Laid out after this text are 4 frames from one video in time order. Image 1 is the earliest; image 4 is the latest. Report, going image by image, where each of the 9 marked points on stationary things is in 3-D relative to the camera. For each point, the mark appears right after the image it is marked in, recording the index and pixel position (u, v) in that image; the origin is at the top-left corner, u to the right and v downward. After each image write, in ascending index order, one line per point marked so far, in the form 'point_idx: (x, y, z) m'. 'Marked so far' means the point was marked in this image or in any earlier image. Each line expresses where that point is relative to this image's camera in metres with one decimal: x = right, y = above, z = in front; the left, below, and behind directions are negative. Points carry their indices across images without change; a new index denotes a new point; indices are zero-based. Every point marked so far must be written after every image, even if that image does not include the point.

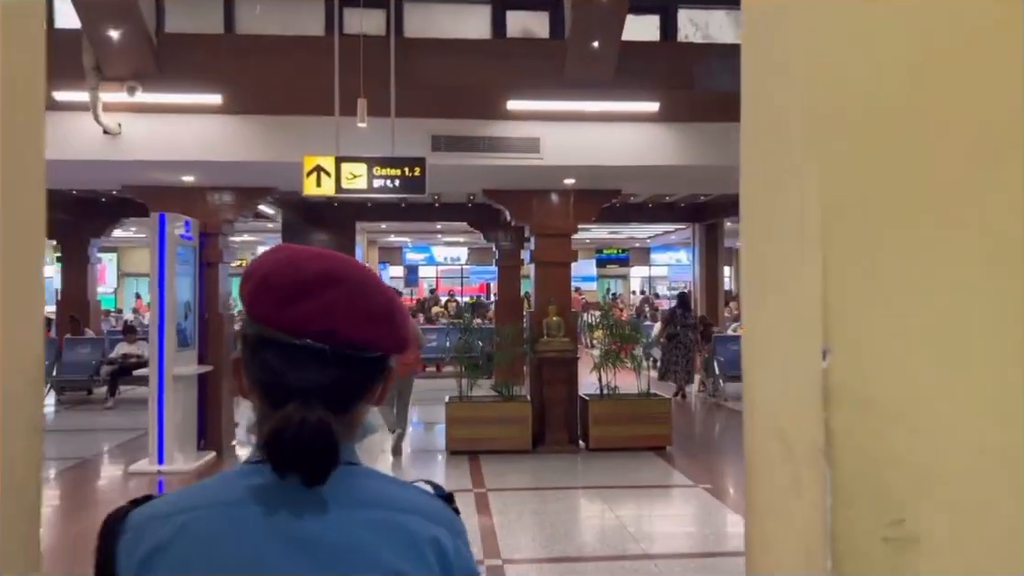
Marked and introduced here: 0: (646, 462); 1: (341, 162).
0: (+1.6, -2.1, +9.9) m
1: (-1.7, +1.2, +8.2) m
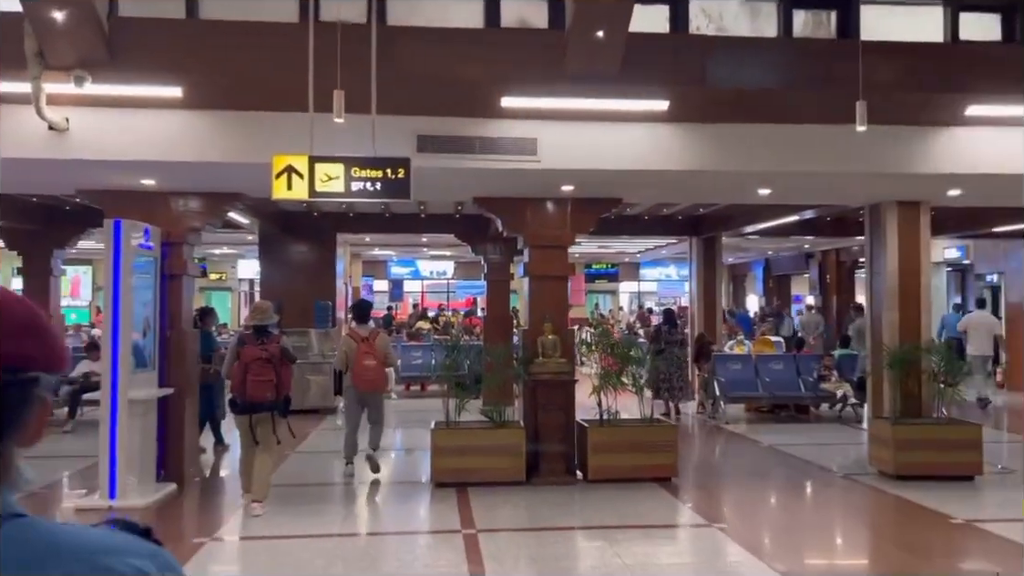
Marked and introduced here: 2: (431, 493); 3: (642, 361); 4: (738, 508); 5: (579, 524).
0: (+1.5, -2.2, +9.1) m
1: (-1.7, +1.1, +7.3) m
2: (-0.9, -2.2, +9.1) m
3: (+1.6, -0.9, +10.0) m
4: (+2.4, -2.3, +8.7) m
5: (+0.6, -2.3, +7.9) m
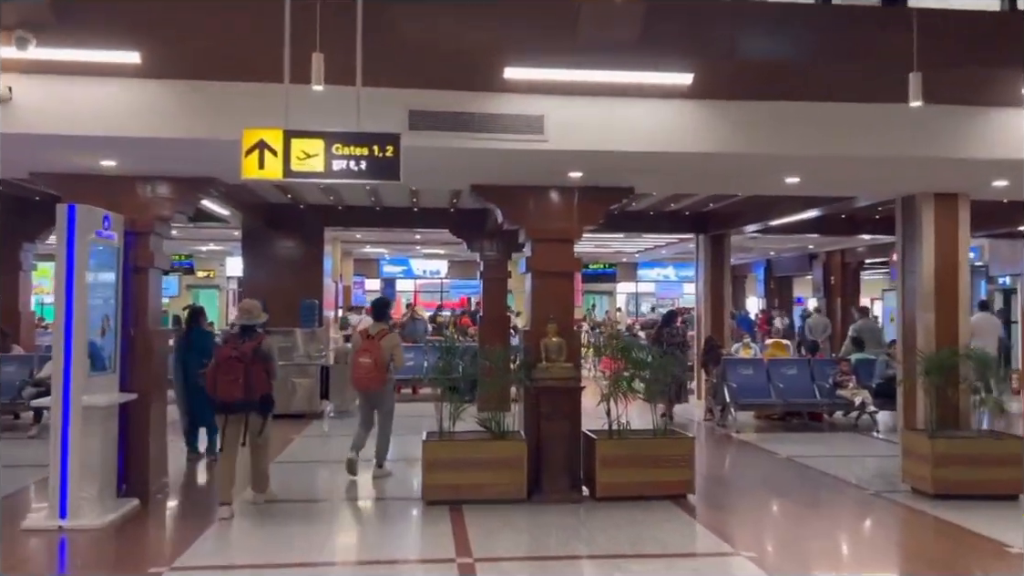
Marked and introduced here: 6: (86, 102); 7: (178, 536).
0: (+1.5, -2.2, +8.2) m
1: (-1.7, +1.2, +6.4) m
2: (-0.9, -2.2, +8.2) m
3: (+1.6, -0.9, +9.1) m
4: (+2.4, -2.3, +7.8) m
5: (+0.6, -2.2, +7.0) m
6: (-3.5, +1.5, +6.8) m
7: (-3.1, -2.3, +7.7) m
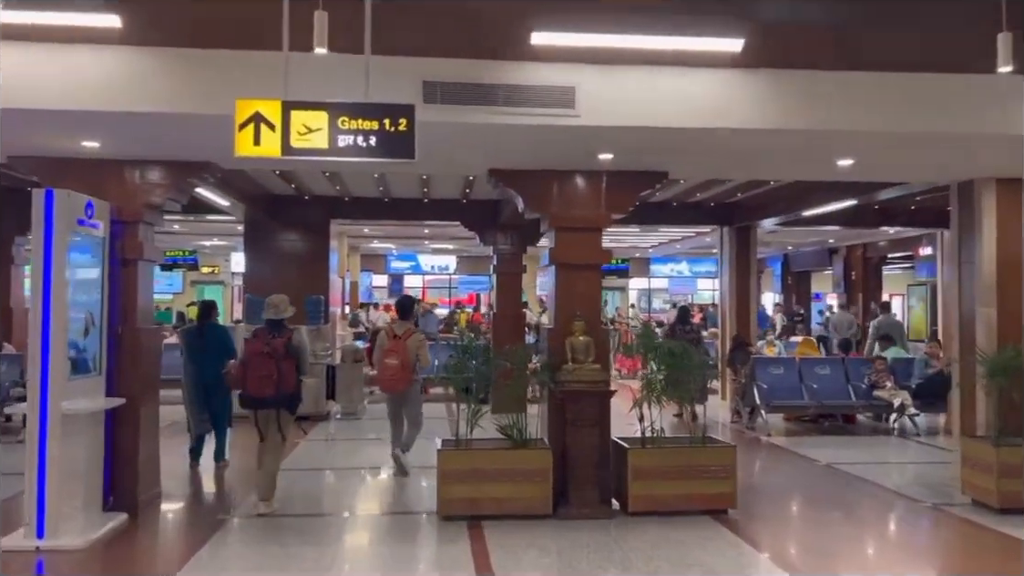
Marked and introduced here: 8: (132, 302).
0: (+1.7, -2.2, +7.4) m
1: (-1.5, +1.2, +5.6) m
2: (-0.7, -2.1, +7.4) m
3: (+1.8, -0.8, +8.3) m
4: (+2.6, -2.2, +7.1) m
5: (+0.9, -2.2, +6.2) m
6: (-3.3, +1.6, +6.0) m
7: (-2.9, -2.2, +7.0) m
8: (-3.8, -0.1, +8.2) m
